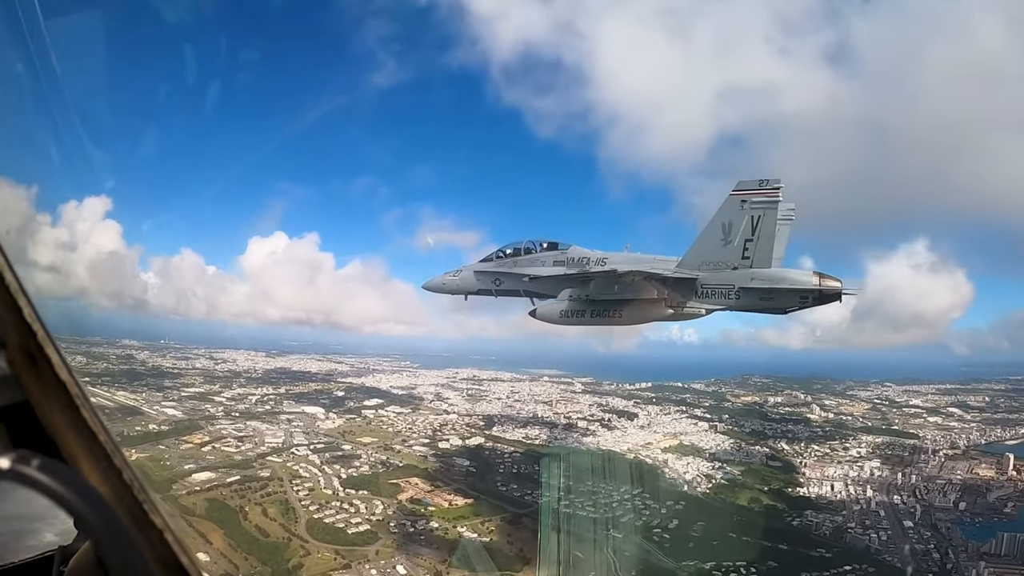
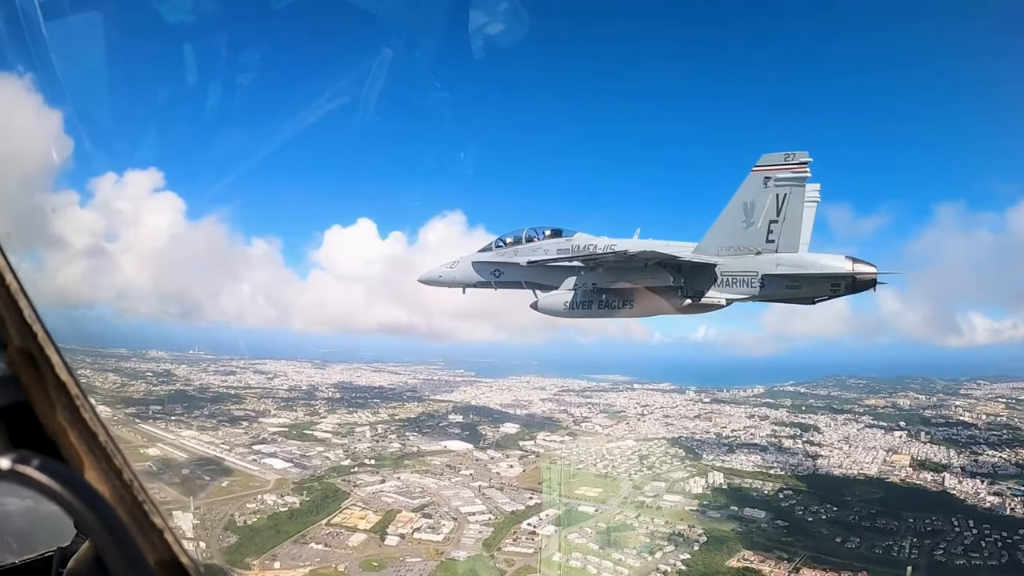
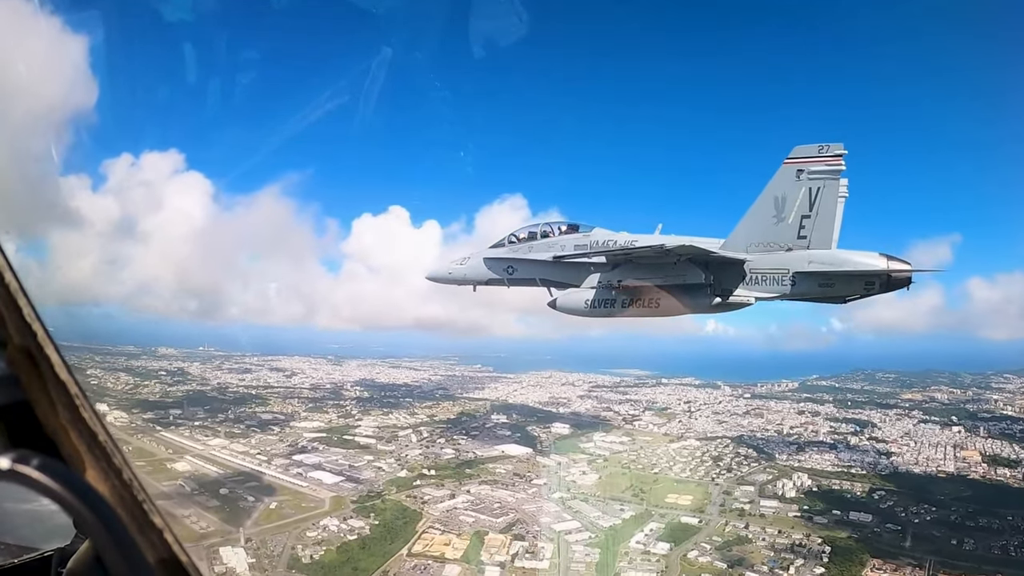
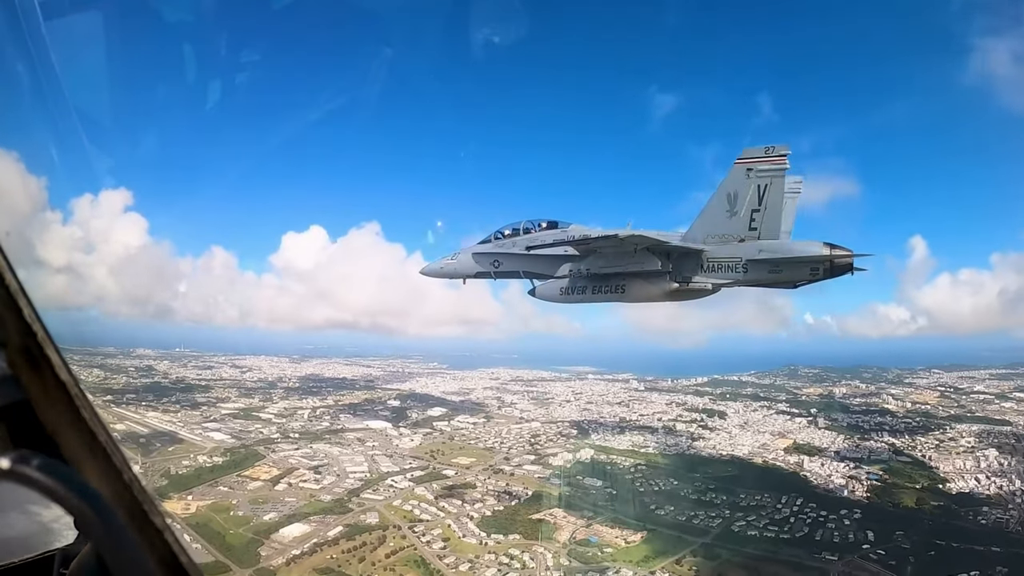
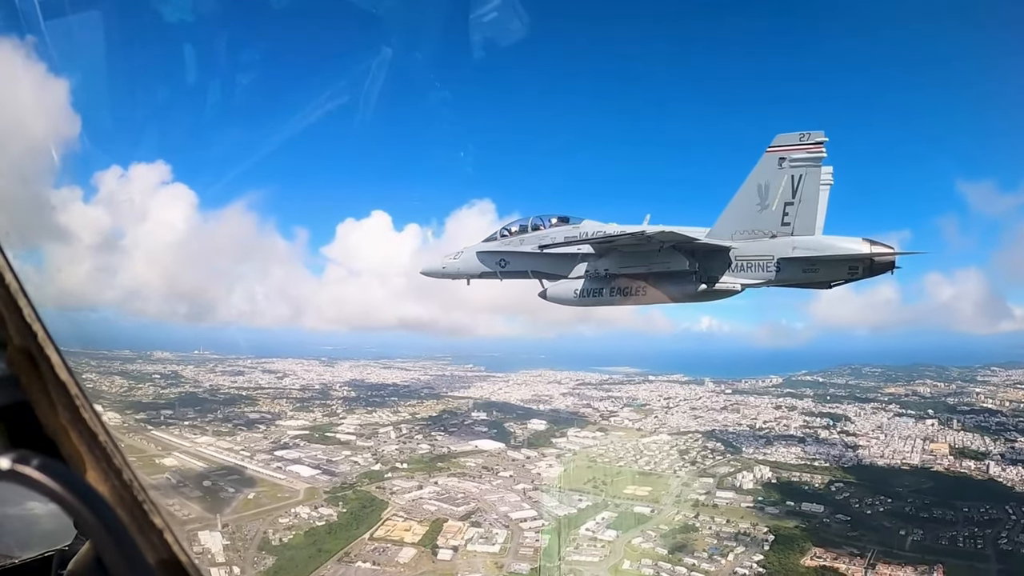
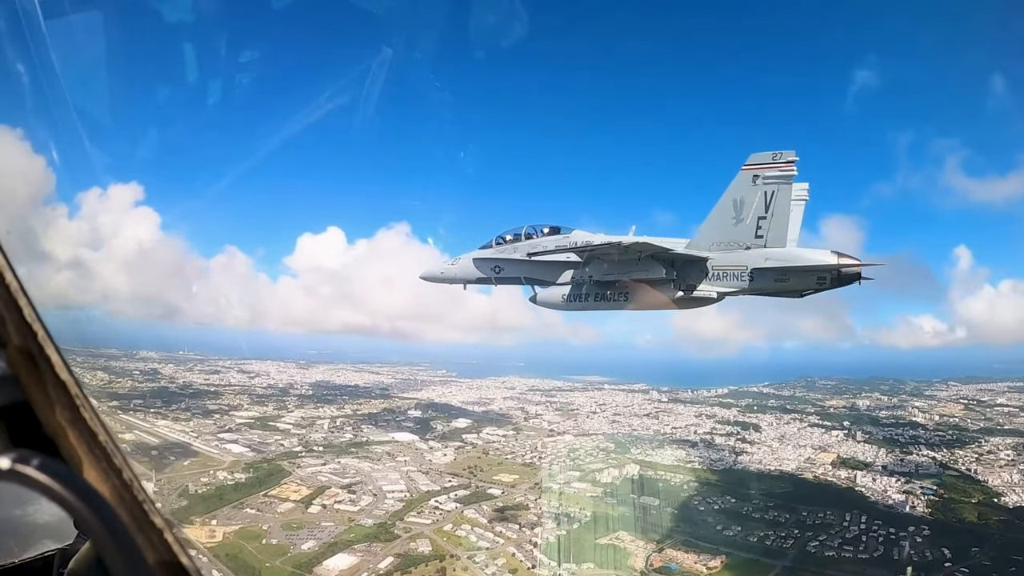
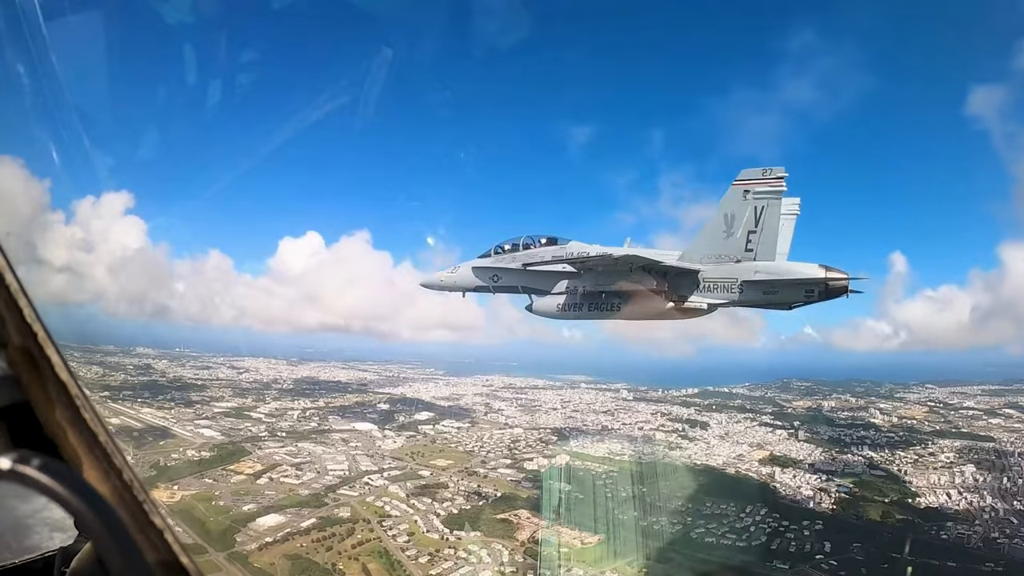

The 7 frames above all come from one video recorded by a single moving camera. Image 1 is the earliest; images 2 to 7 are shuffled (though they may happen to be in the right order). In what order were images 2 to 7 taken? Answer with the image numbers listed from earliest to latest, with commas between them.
7, 4, 6, 2, 5, 3
